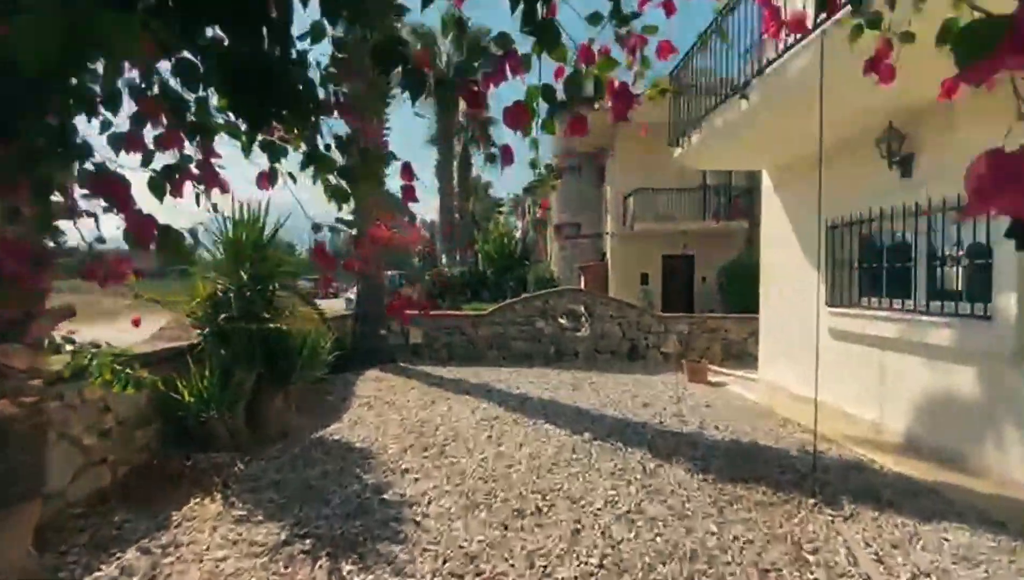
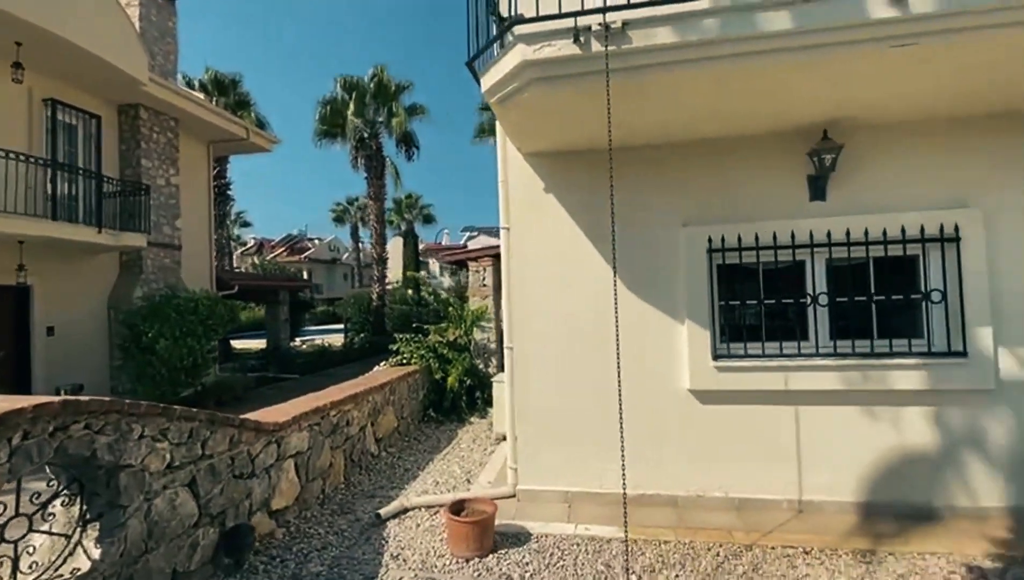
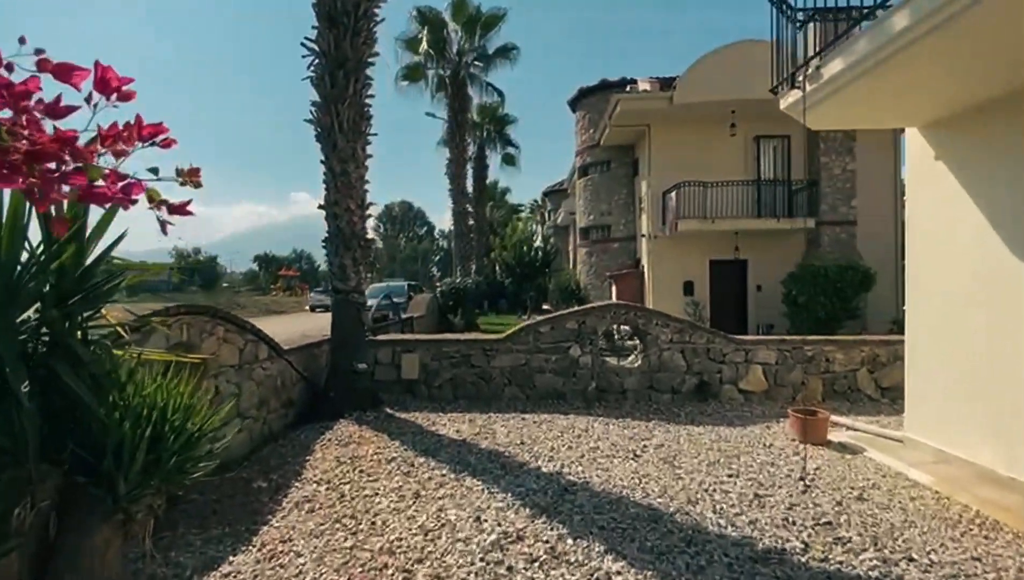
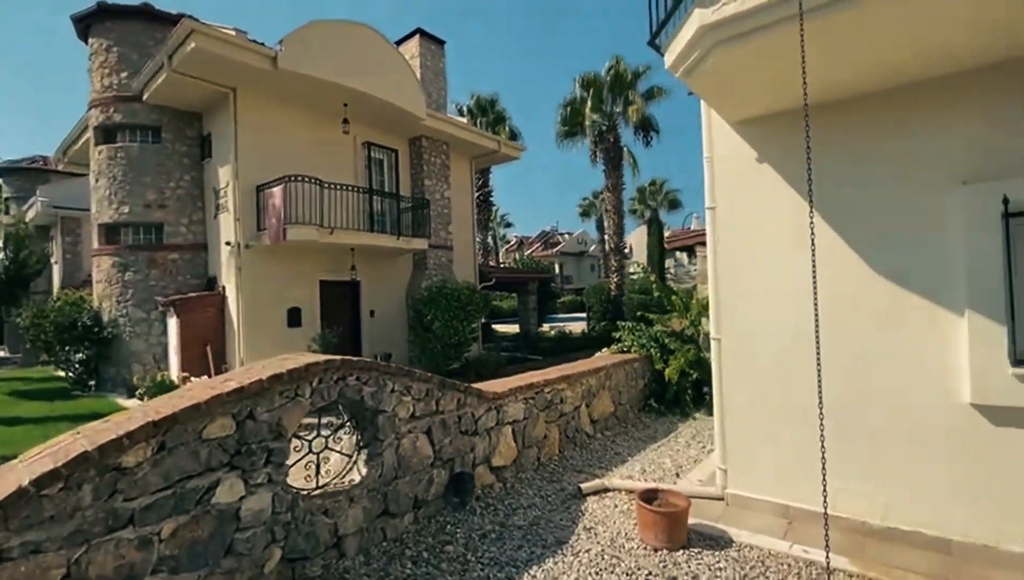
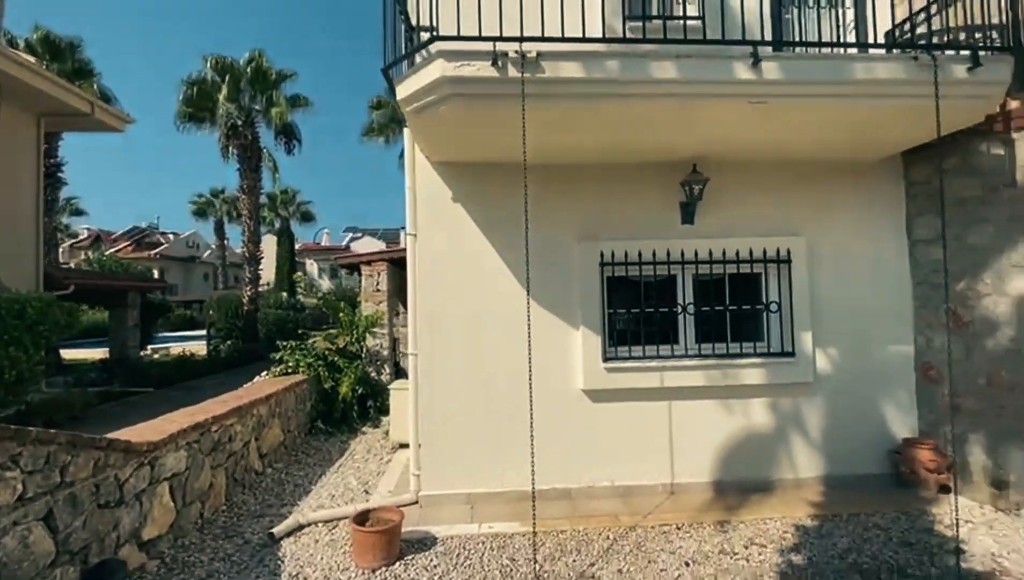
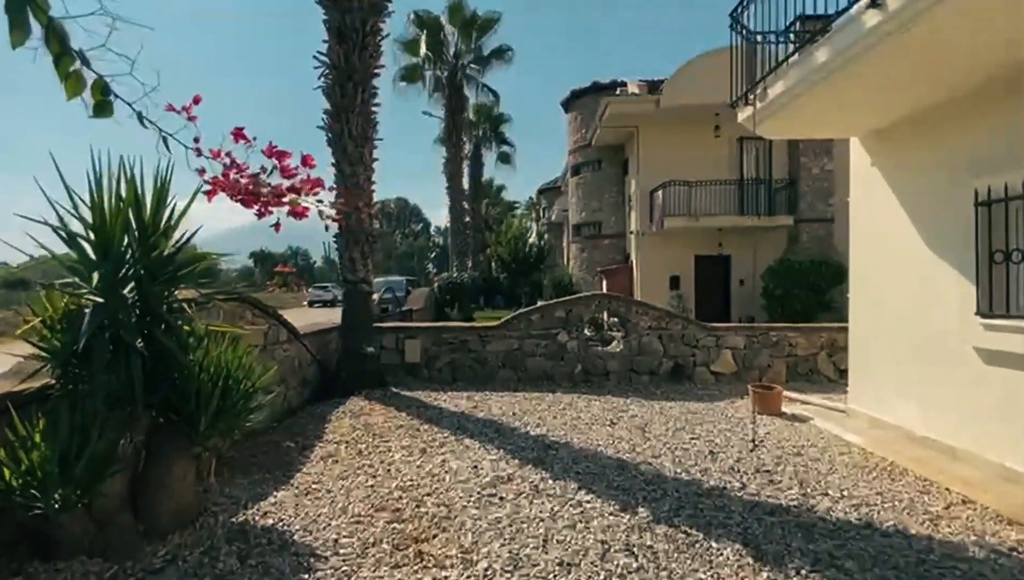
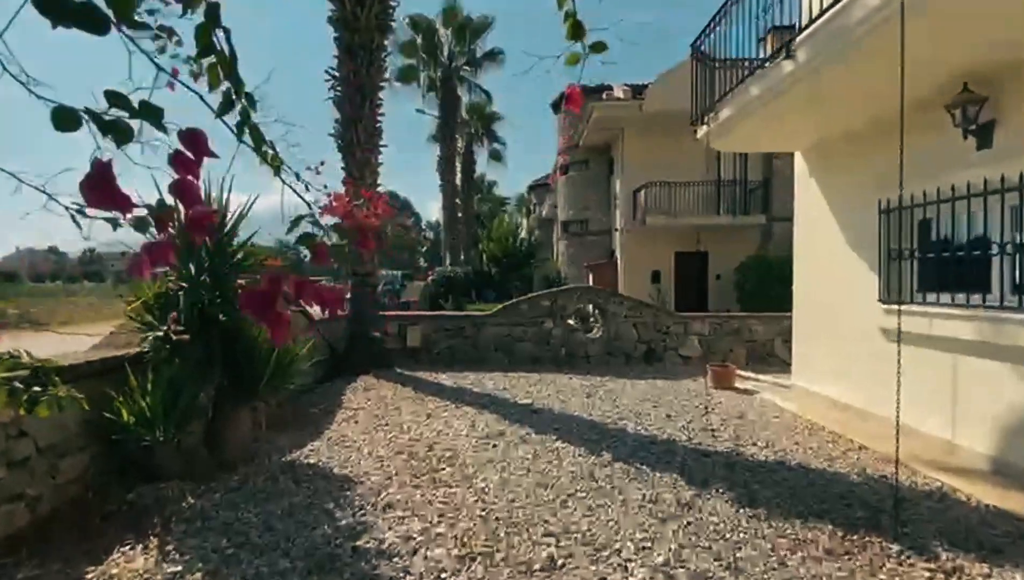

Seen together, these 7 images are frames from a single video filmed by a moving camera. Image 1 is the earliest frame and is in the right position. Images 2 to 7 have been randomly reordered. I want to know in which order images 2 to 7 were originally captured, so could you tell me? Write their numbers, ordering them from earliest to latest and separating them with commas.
7, 6, 3, 4, 2, 5
